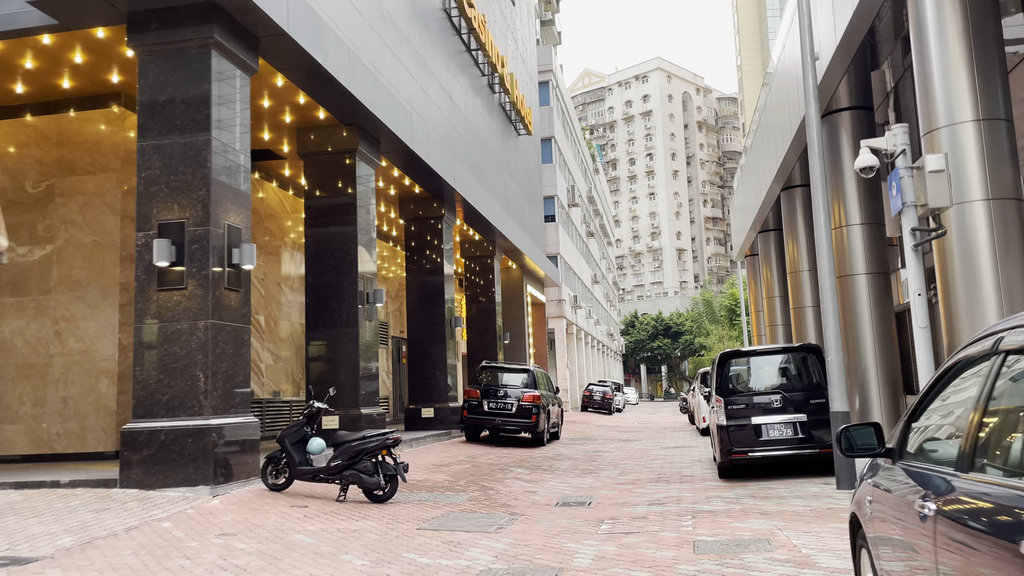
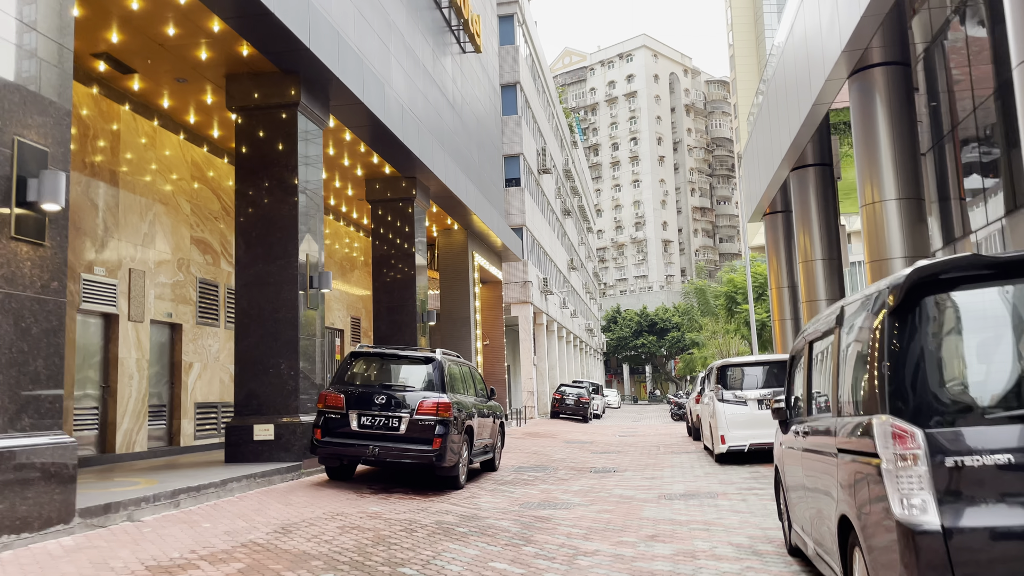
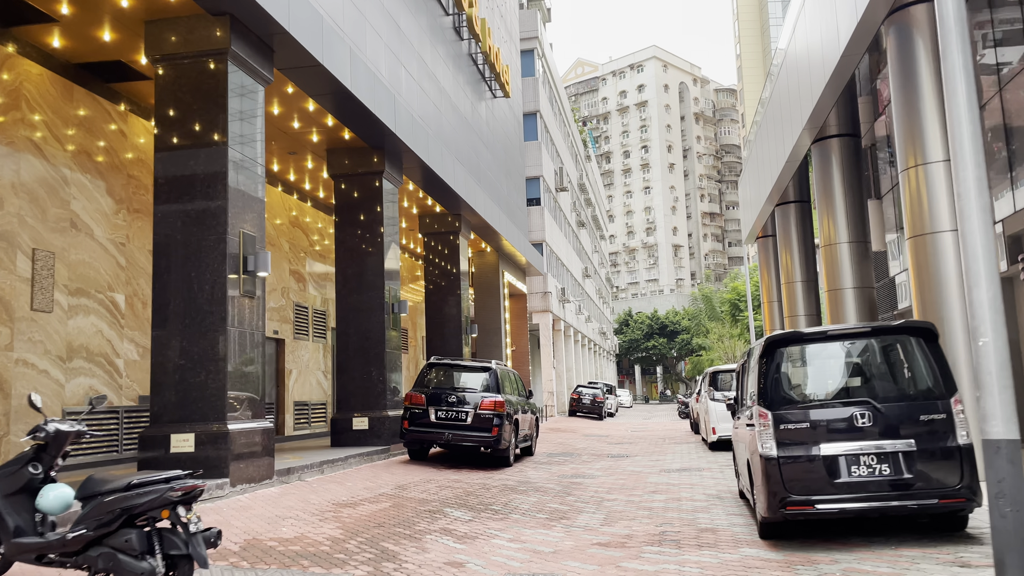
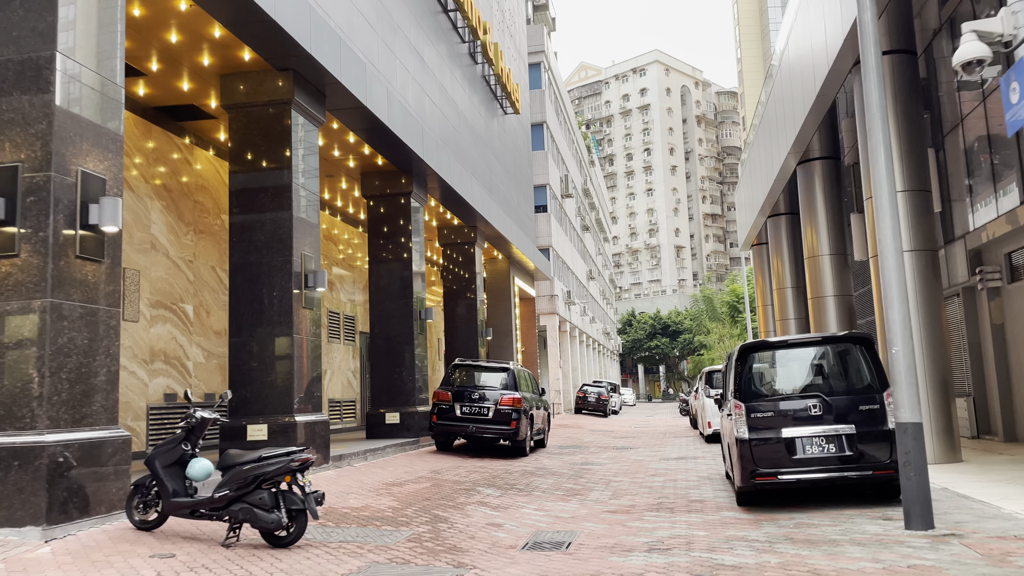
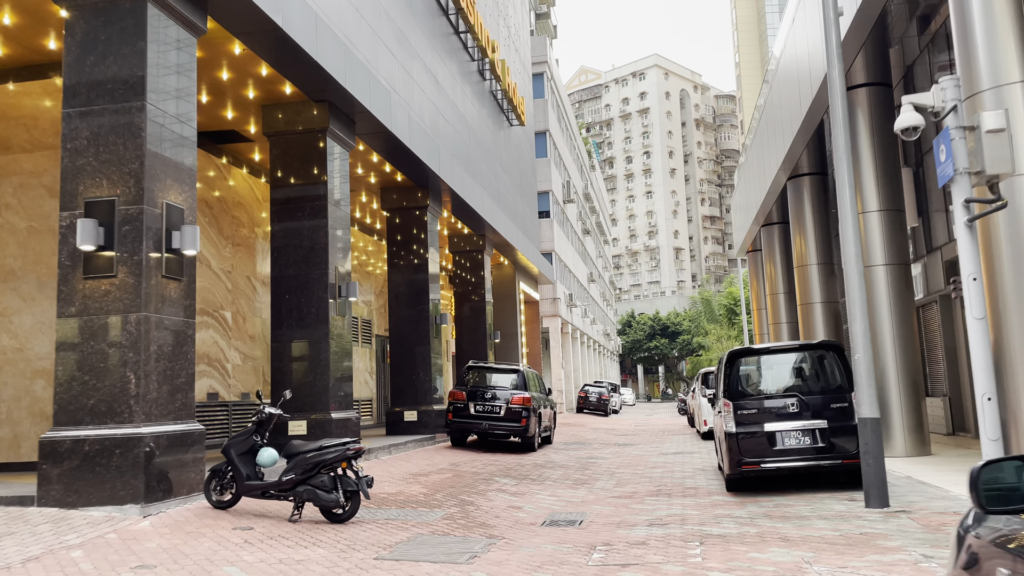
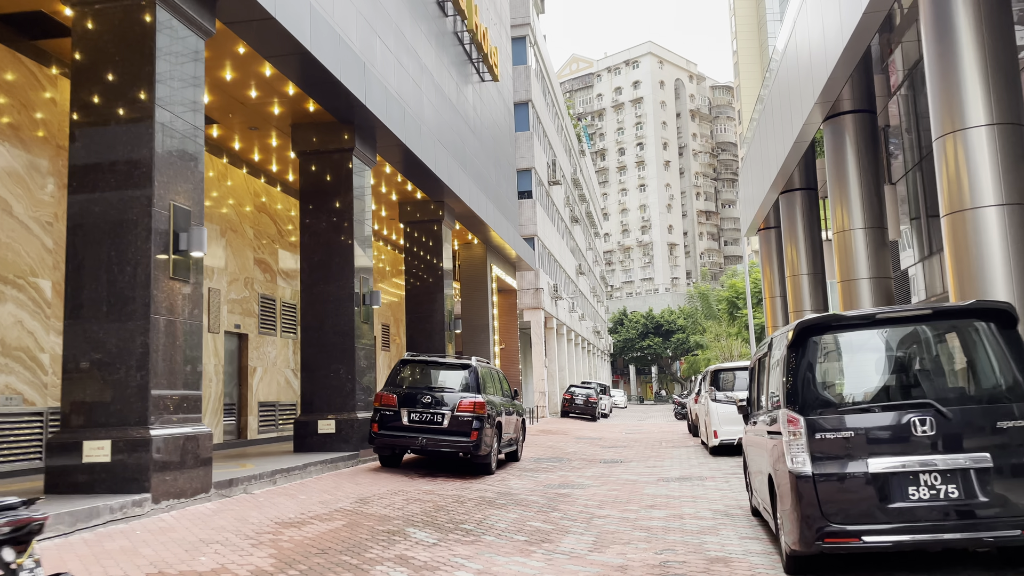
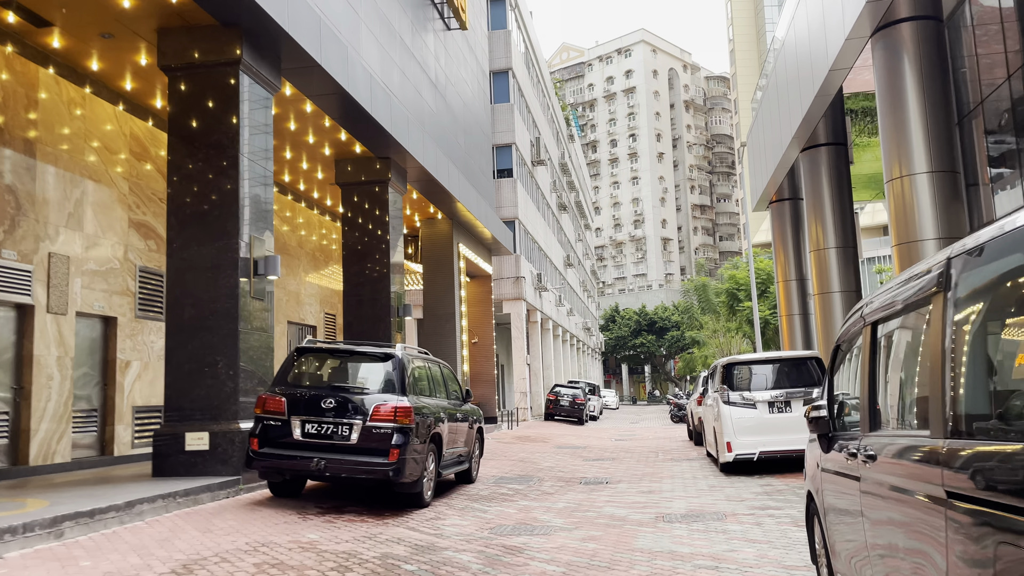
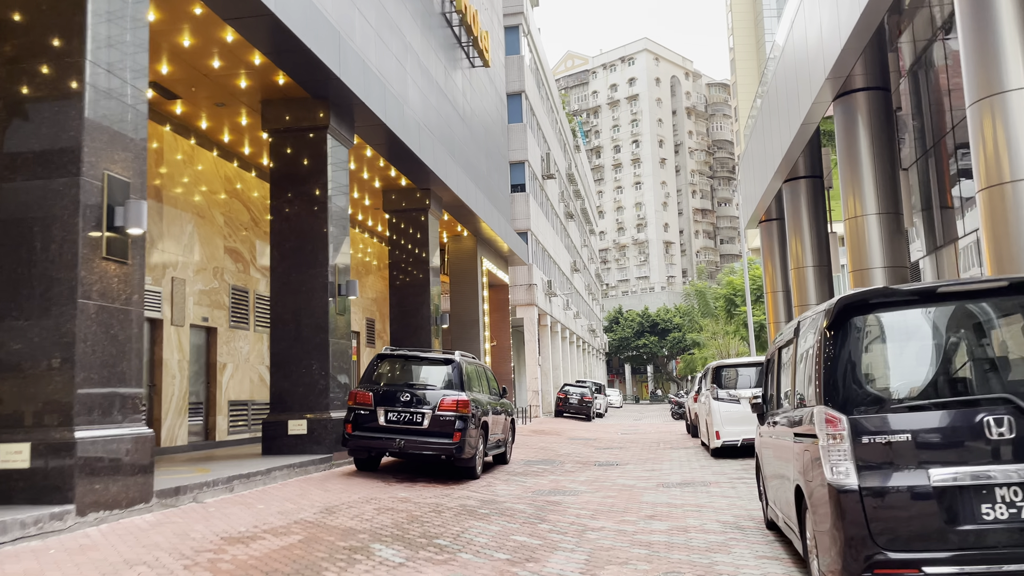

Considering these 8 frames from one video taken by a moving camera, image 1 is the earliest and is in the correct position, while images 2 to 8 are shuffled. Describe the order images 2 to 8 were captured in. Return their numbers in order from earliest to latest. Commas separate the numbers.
5, 4, 3, 6, 8, 2, 7
